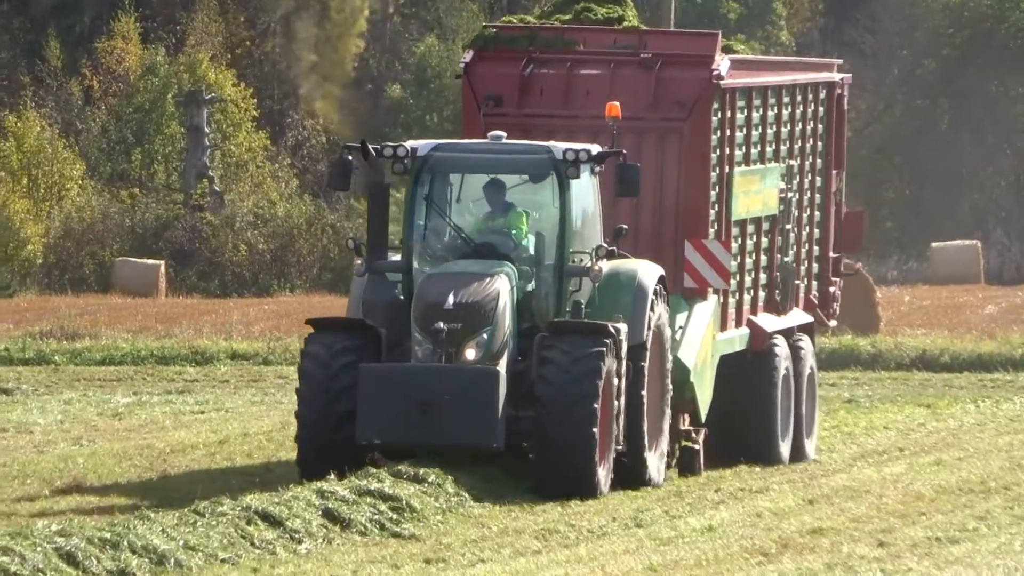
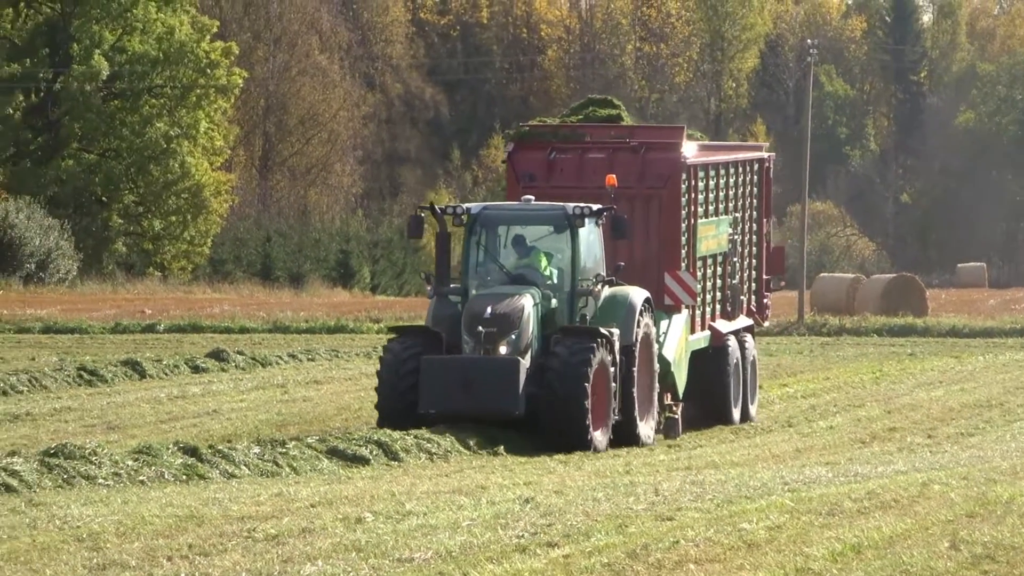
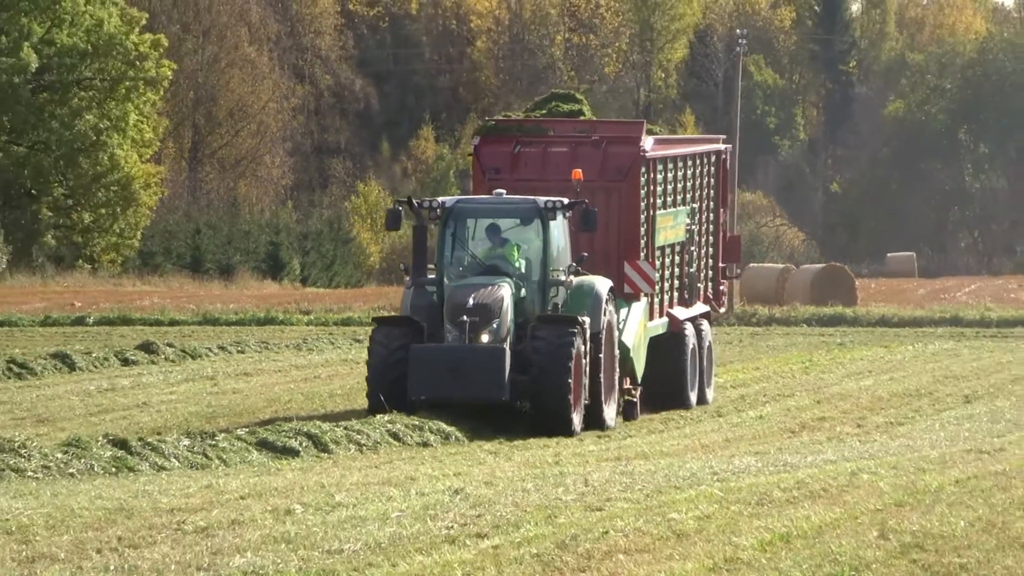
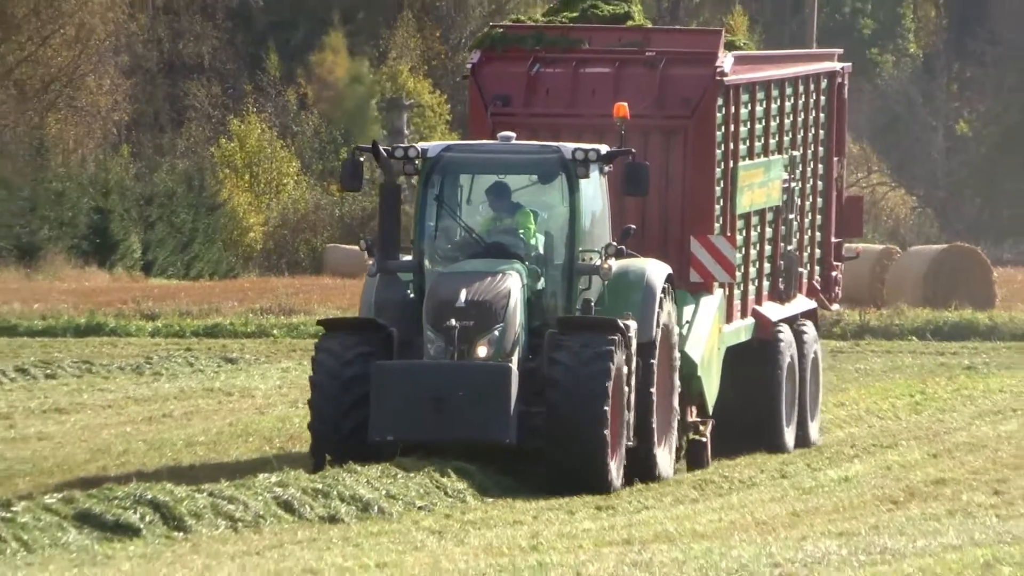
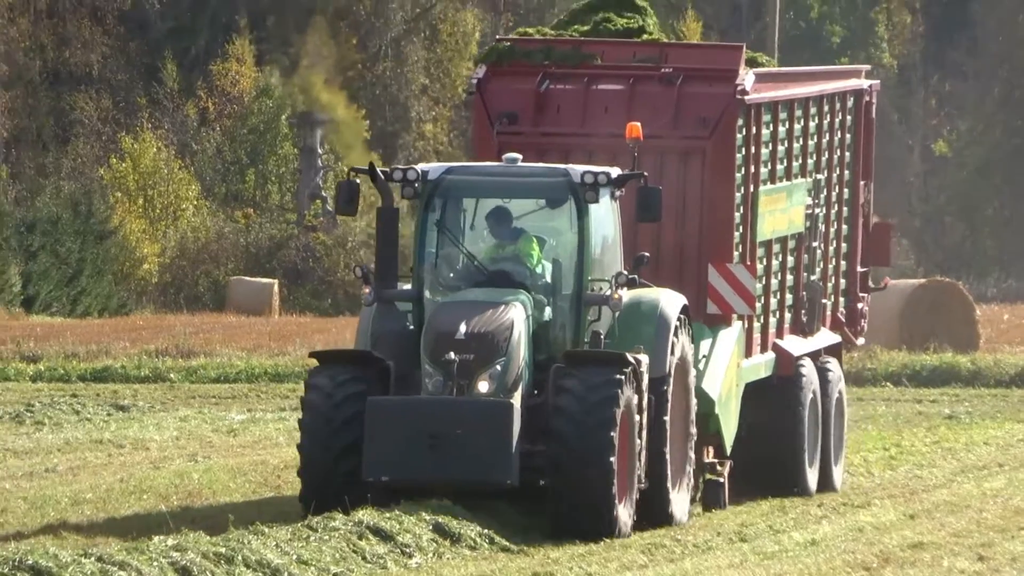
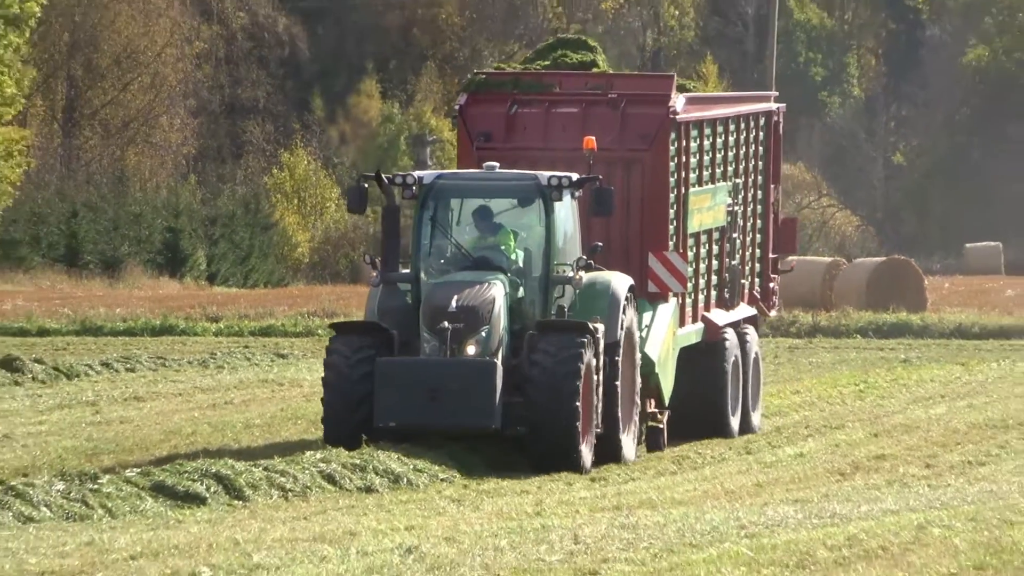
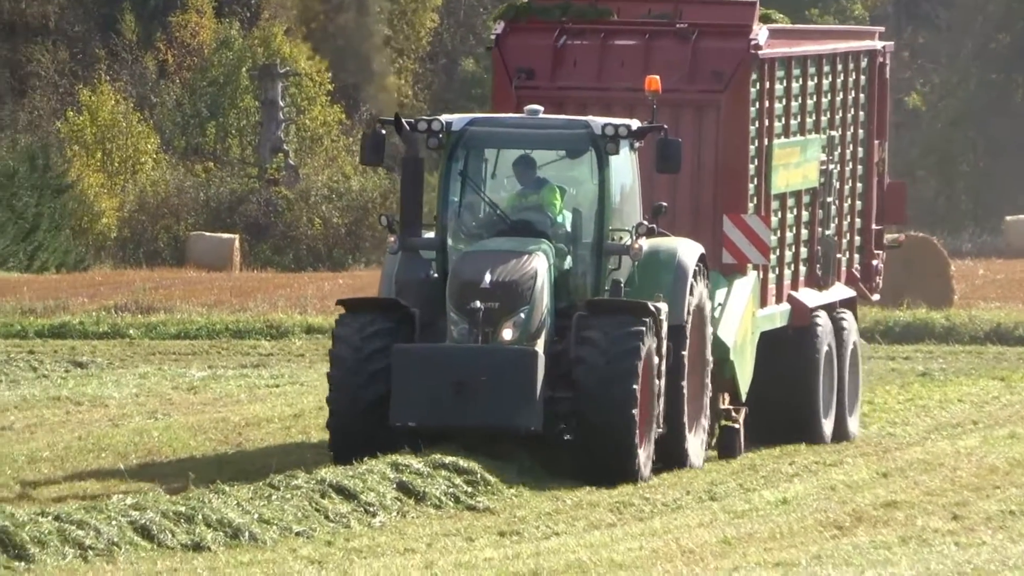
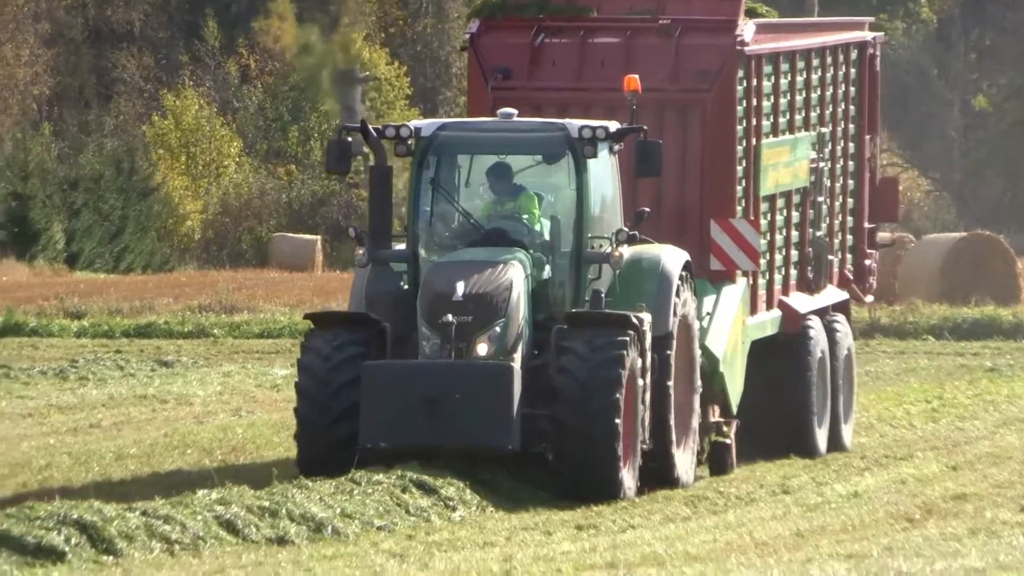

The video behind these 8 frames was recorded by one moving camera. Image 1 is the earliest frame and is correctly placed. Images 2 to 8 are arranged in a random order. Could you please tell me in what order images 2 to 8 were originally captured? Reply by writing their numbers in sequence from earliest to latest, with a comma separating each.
7, 5, 8, 4, 6, 3, 2
